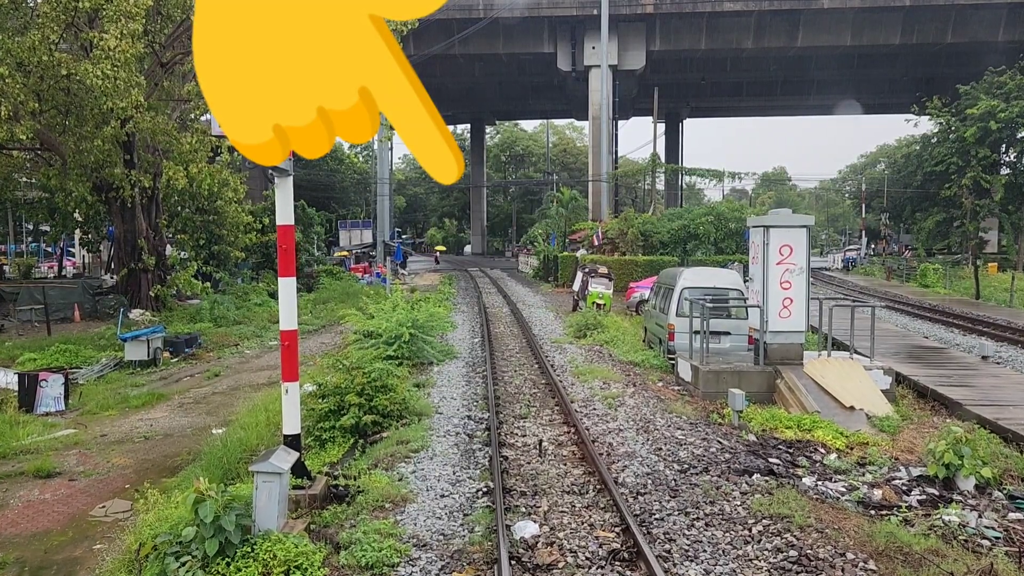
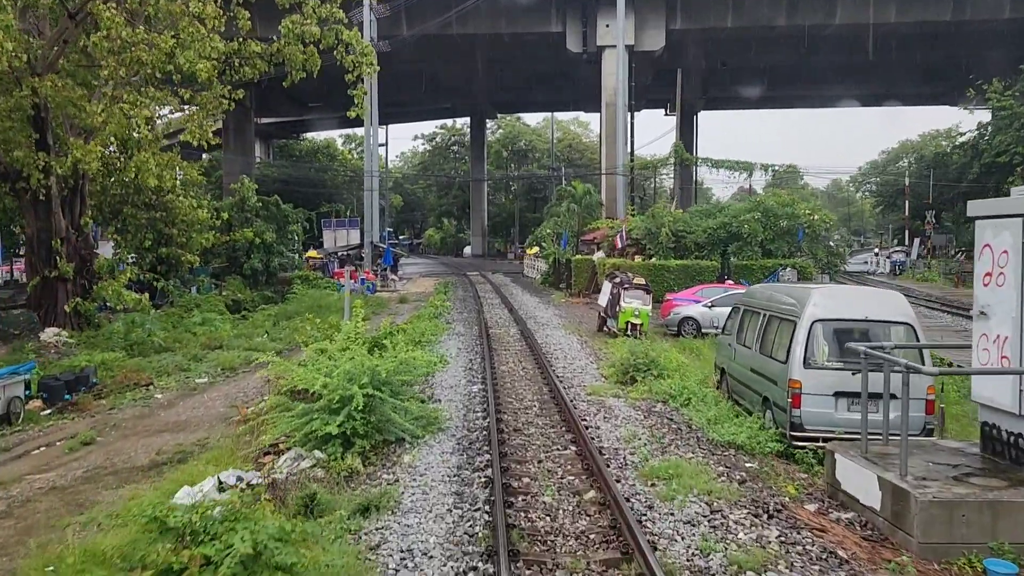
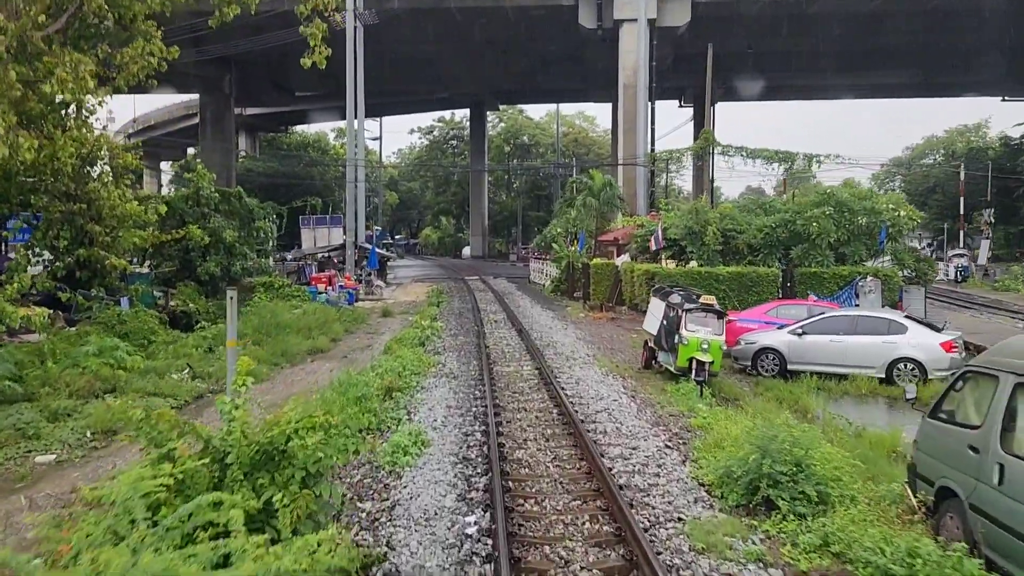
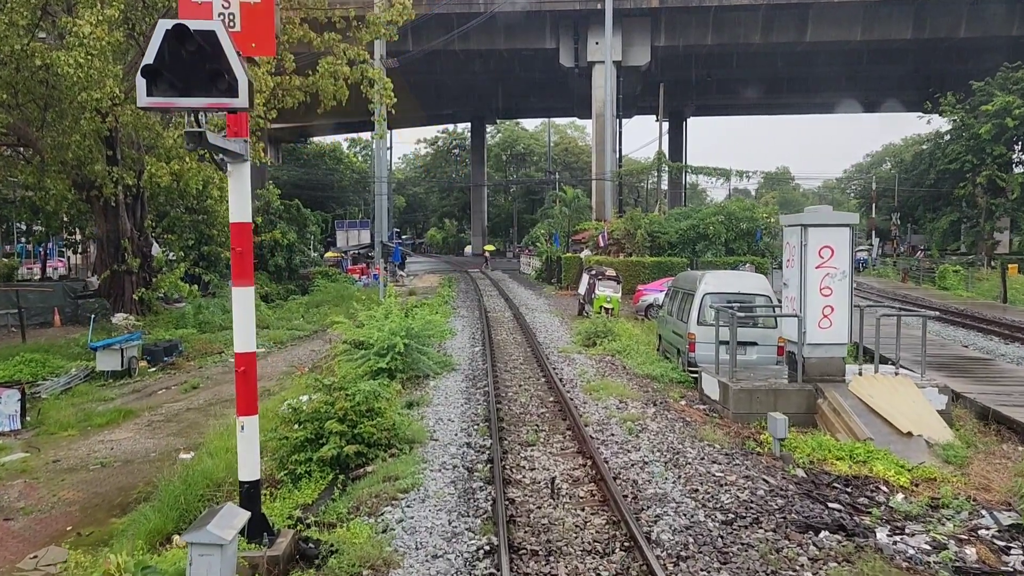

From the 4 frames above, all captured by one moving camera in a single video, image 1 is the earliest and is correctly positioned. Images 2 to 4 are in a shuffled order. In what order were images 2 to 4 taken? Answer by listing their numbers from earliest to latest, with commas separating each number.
4, 2, 3
